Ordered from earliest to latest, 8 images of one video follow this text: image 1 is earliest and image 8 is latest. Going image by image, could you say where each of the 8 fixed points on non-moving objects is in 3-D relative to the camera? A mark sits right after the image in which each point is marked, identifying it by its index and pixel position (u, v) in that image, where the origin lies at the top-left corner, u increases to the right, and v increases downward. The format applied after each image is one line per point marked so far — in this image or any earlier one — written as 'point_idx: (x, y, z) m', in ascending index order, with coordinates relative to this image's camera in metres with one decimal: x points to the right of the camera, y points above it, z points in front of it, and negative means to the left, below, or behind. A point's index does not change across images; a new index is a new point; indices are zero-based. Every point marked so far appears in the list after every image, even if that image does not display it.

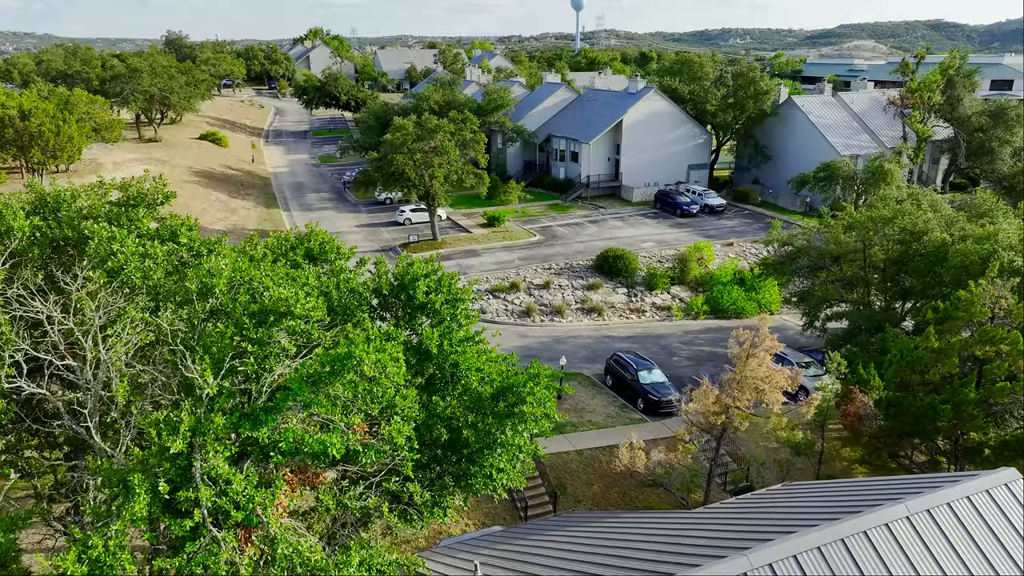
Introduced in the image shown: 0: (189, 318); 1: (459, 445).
0: (-3.2, -0.1, +7.1) m
1: (-0.7, -1.8, +7.8) m
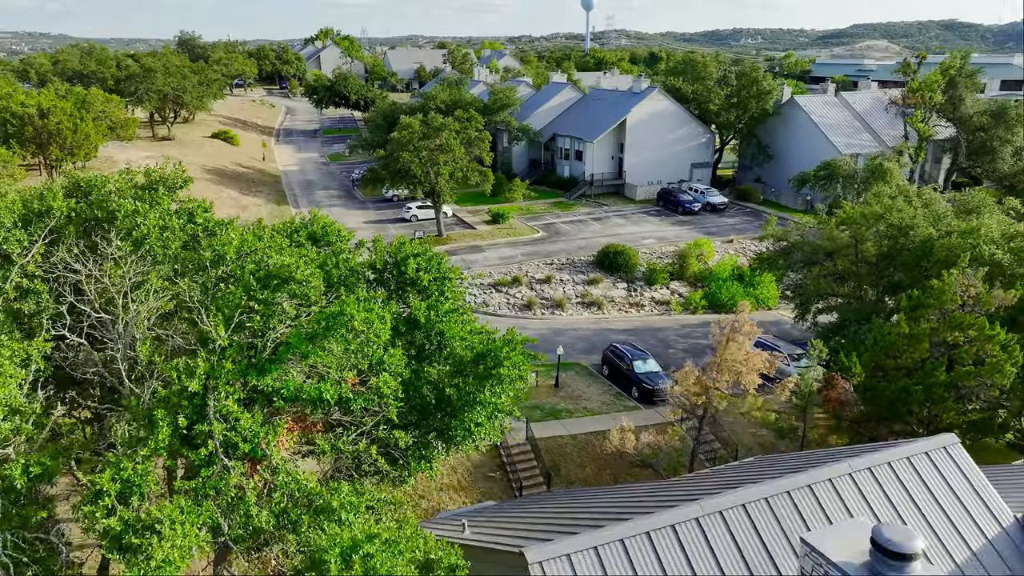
0: (-3.5, +0.2, +8.1) m
1: (-1.0, -1.5, +8.7) m
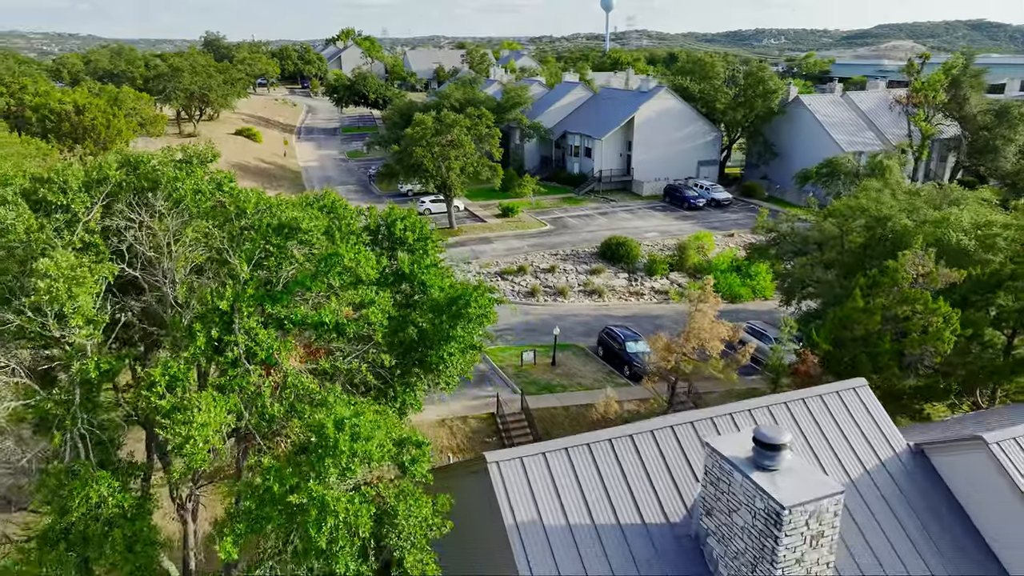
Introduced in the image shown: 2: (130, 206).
0: (-3.9, +0.8, +9.9) m
1: (-1.4, -0.9, +10.5) m
2: (-5.2, +1.2, +9.8) m
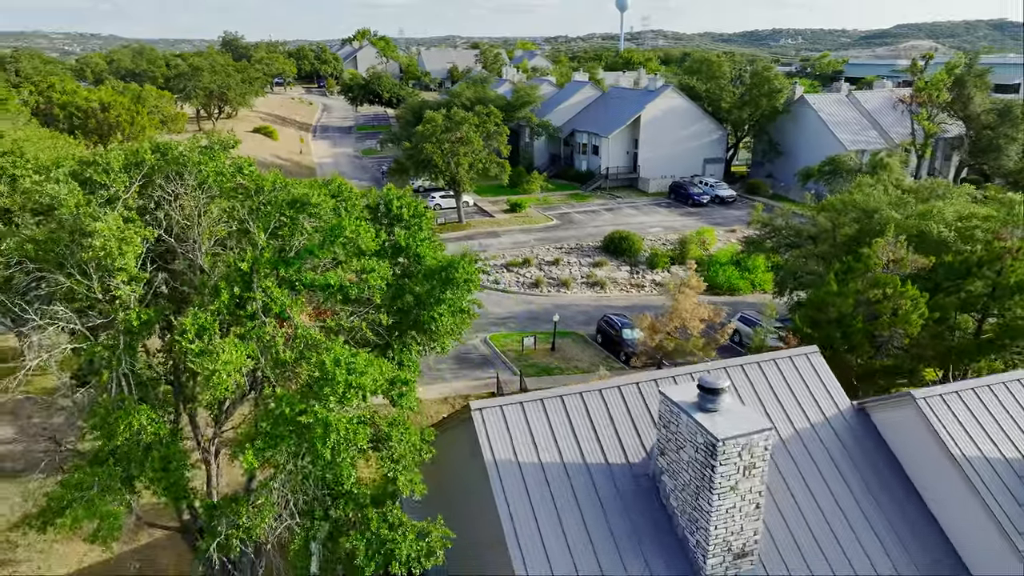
0: (-4.1, +1.3, +11.3) m
1: (-1.6, -0.4, +11.8) m
2: (-5.5, +1.7, +11.2) m
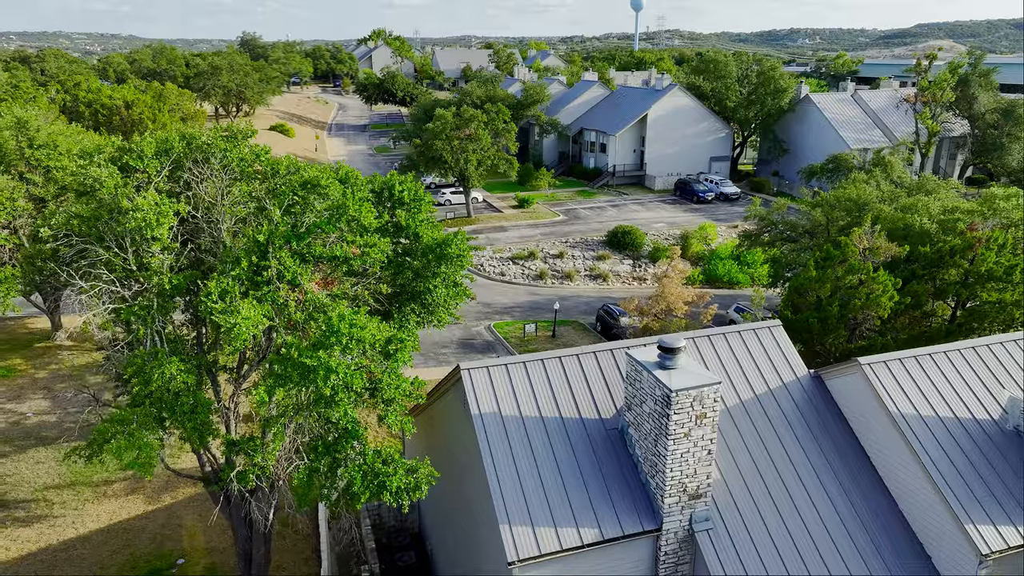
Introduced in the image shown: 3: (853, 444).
0: (-4.3, +1.7, +12.6) m
1: (-1.8, 0.0, +13.1) m
2: (-5.7, +2.1, +12.6) m
3: (+5.7, -2.6, +12.0) m
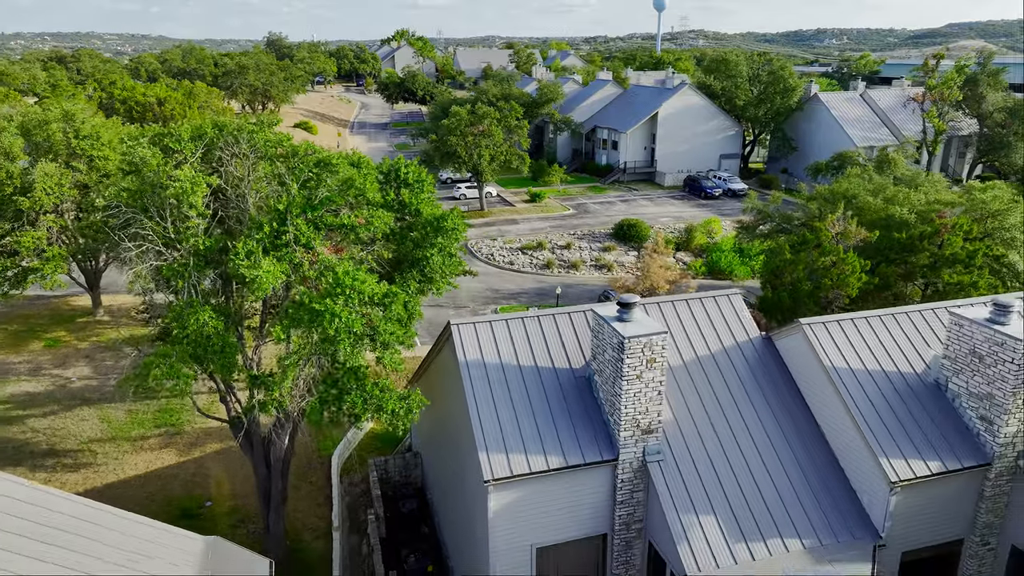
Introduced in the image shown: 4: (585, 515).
0: (-4.6, +2.4, +14.6) m
1: (-2.1, +0.7, +15.0) m
2: (-5.9, +2.8, +14.5) m
3: (+5.4, -2.0, +13.6) m
4: (+1.3, -3.9, +12.4) m
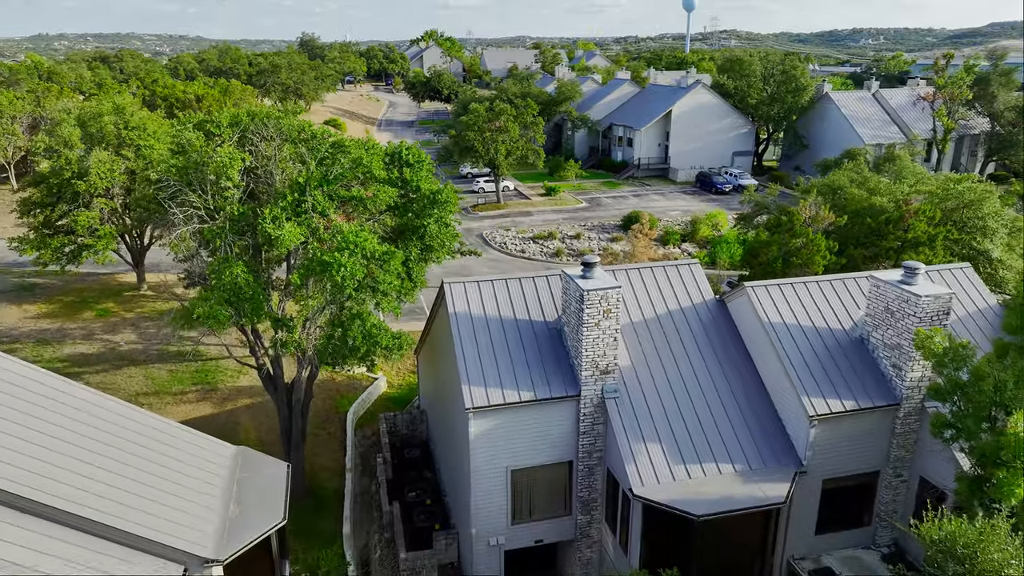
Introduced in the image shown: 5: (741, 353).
0: (-4.9, +3.2, +17.0) m
1: (-2.4, +1.5, +17.3) m
2: (-6.2, +3.7, +17.0) m
3: (+5.0, -1.3, +15.7) m
4: (+0.8, -3.2, +14.6) m
5: (+5.0, -1.4, +15.6) m
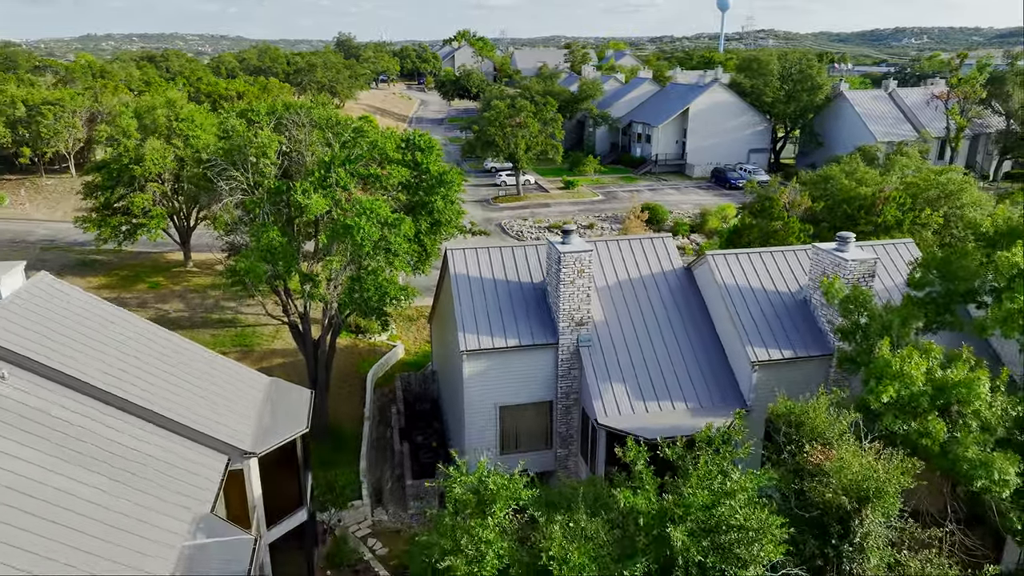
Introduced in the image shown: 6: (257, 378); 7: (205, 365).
0: (-4.9, +4.2, +19.8) m
1: (-2.5, +2.4, +20.0) m
2: (-6.2, +4.6, +19.9) m
3: (+4.8, -0.5, +18.0) m
4: (+0.6, -2.3, +17.2) m
5: (+4.8, -0.6, +17.9) m
6: (-5.6, -2.0, +15.7) m
7: (-6.5, -1.7, +15.2) m
